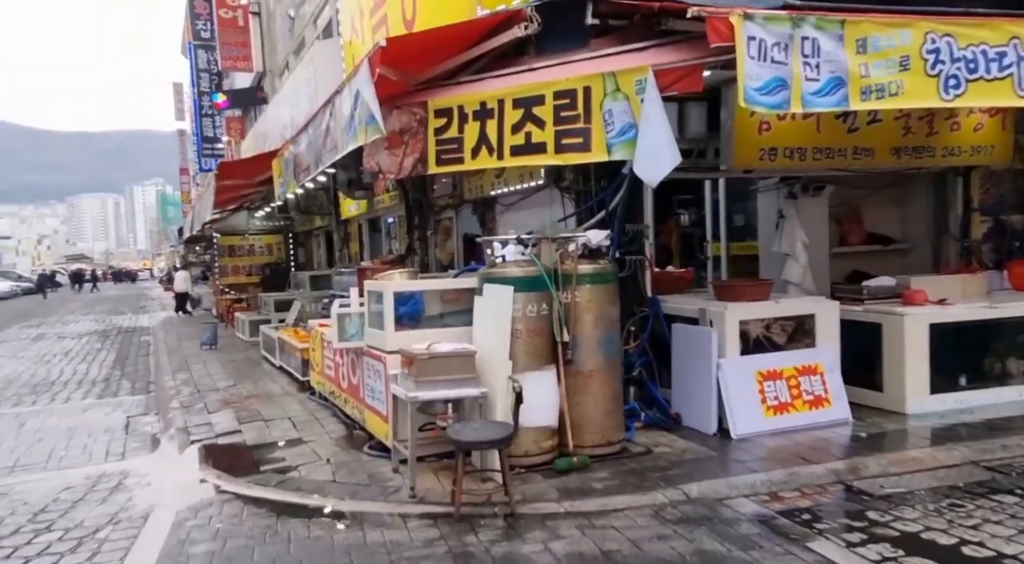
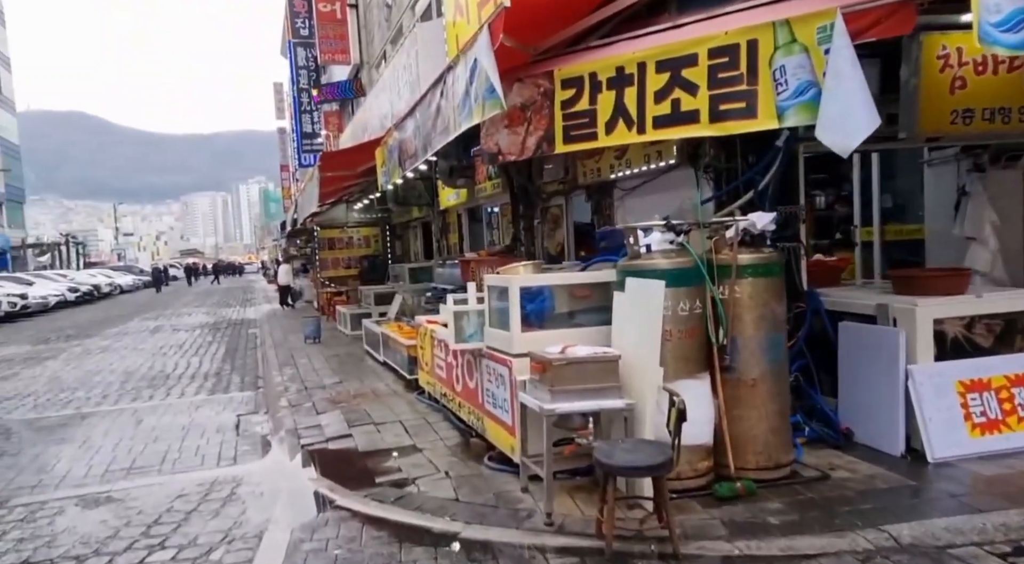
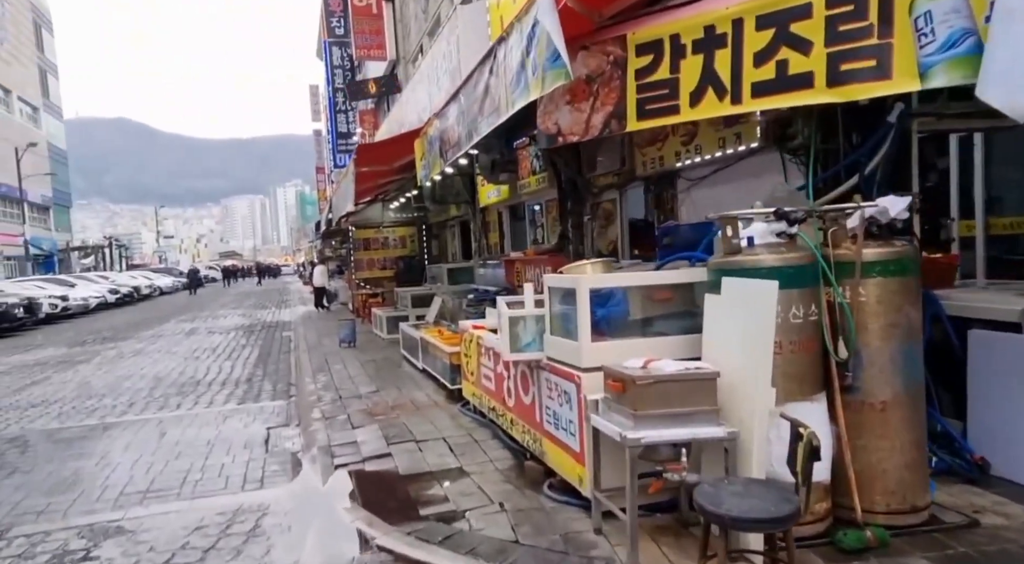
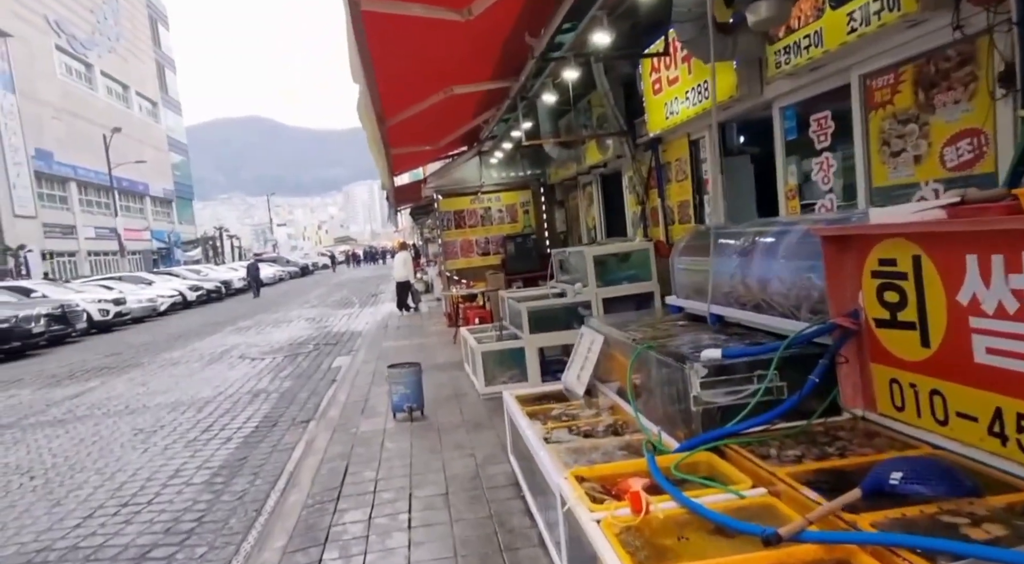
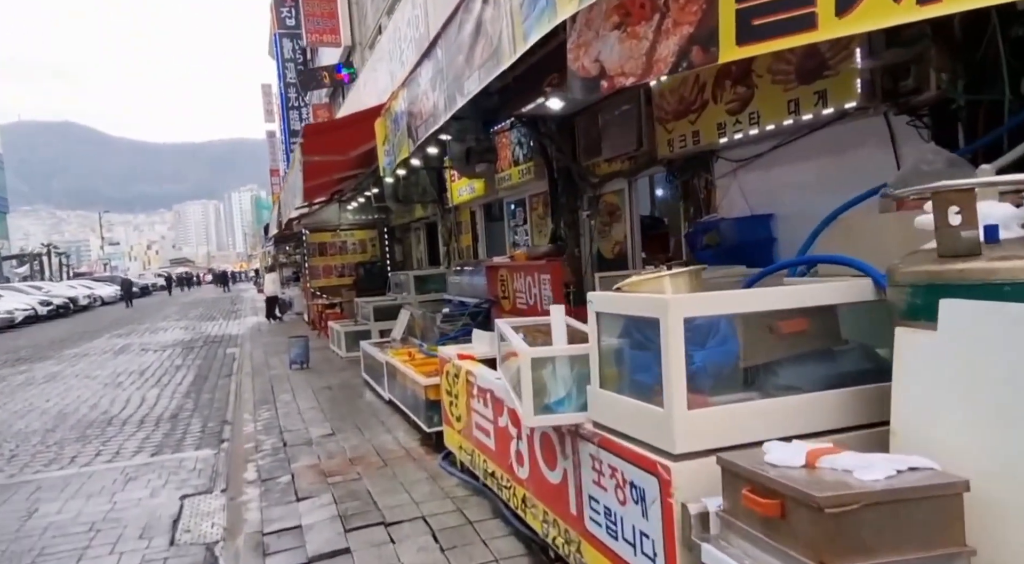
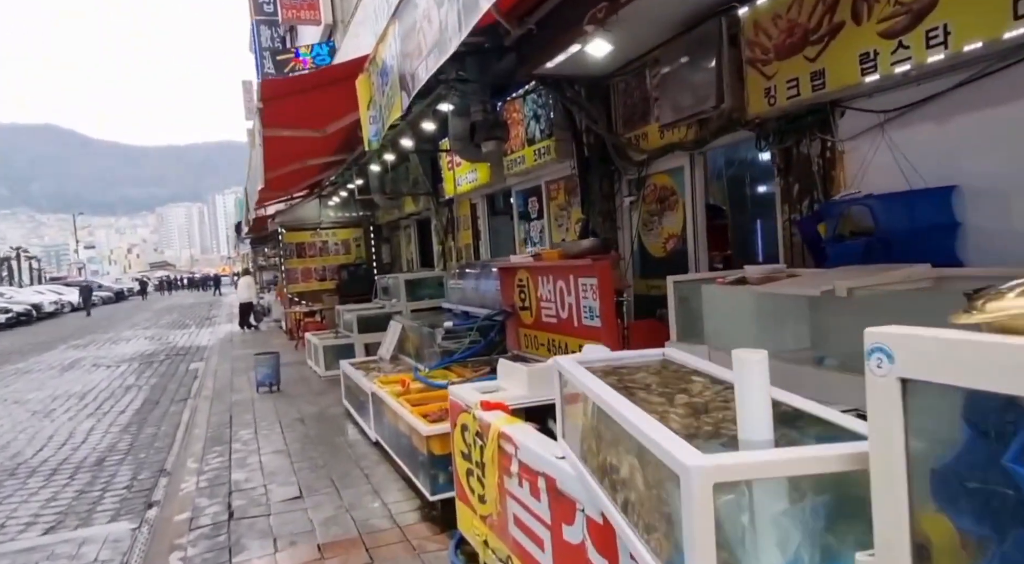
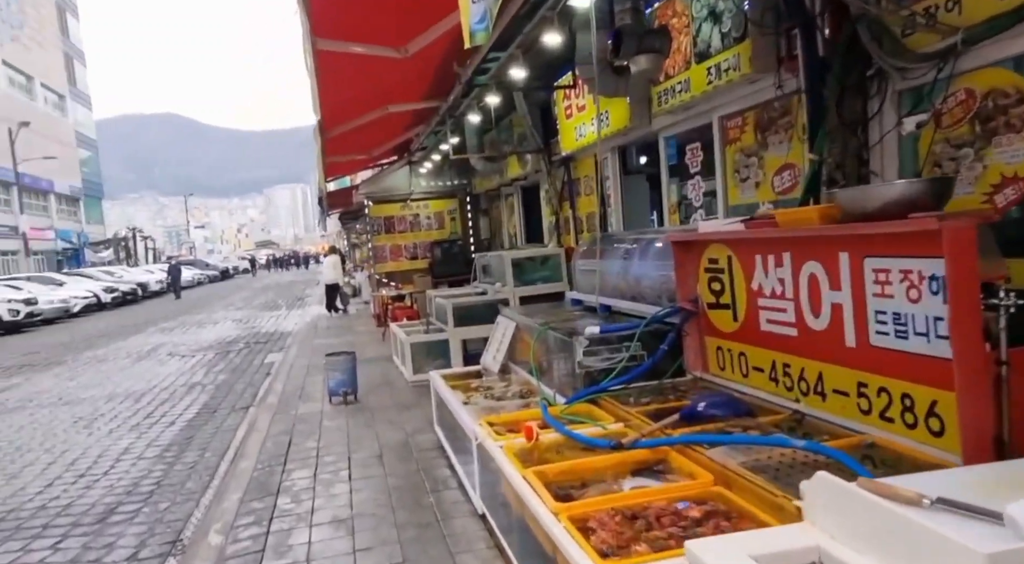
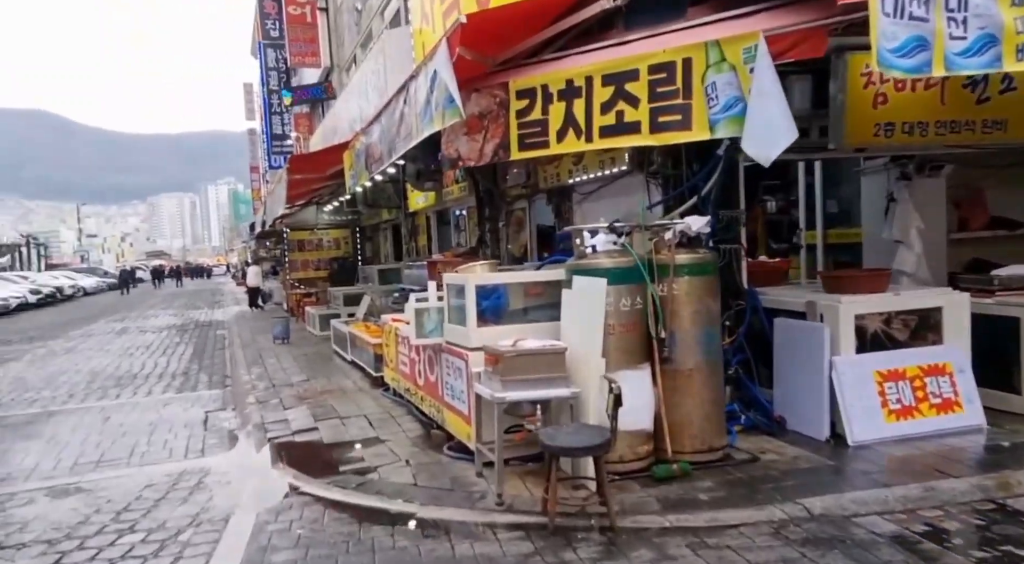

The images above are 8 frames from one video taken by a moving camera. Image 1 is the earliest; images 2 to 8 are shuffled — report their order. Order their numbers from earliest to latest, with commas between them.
8, 2, 3, 5, 6, 7, 4
